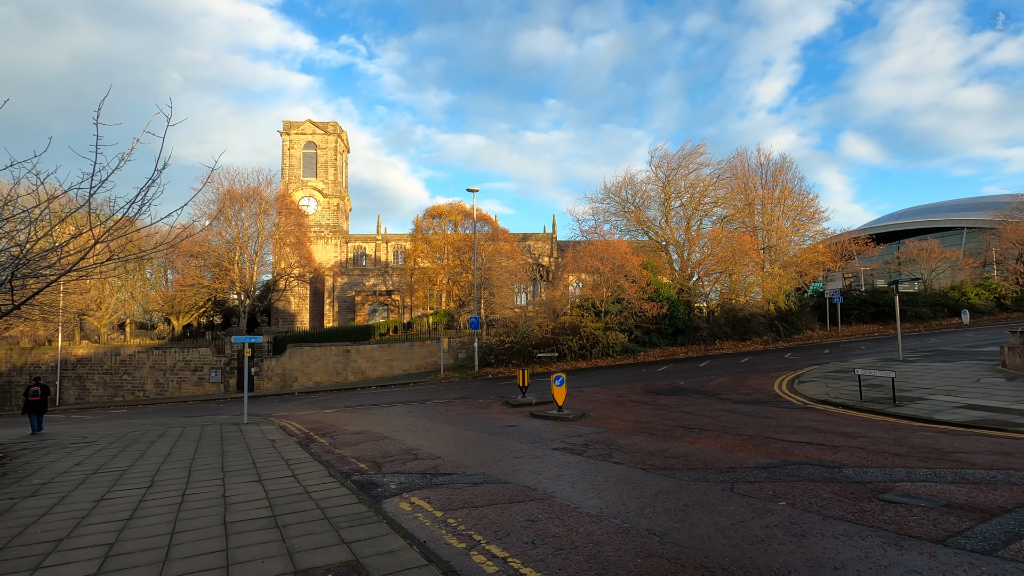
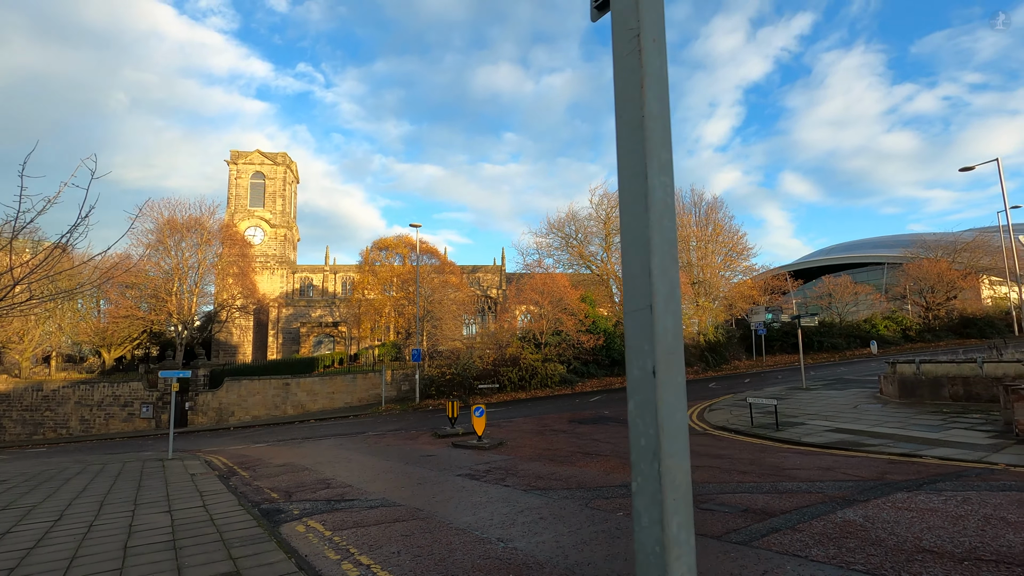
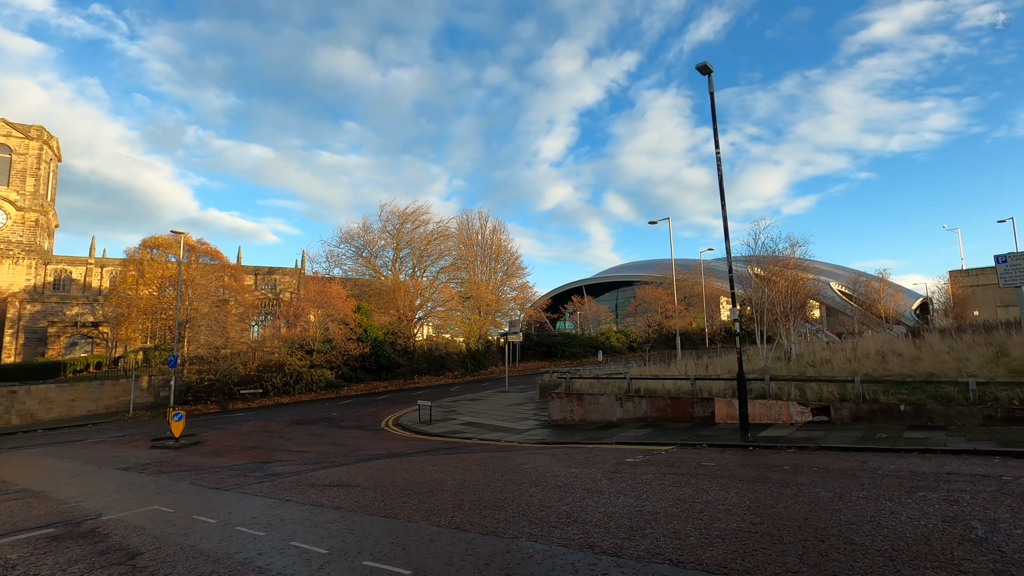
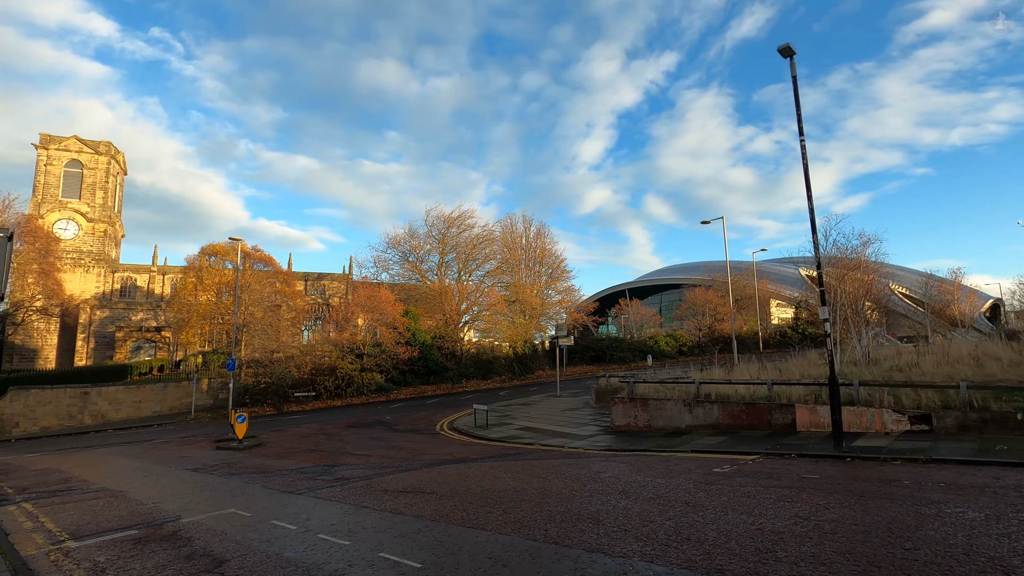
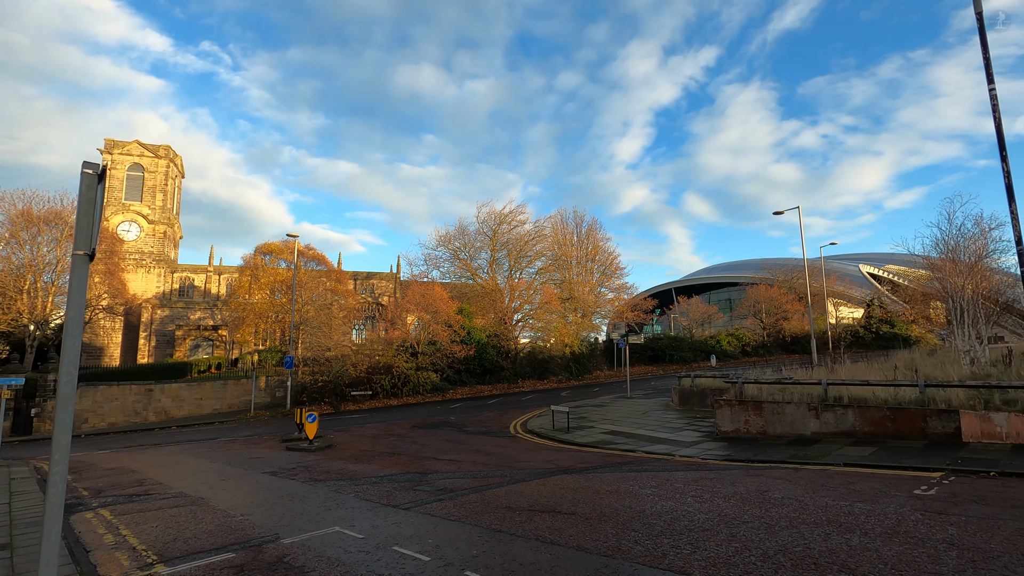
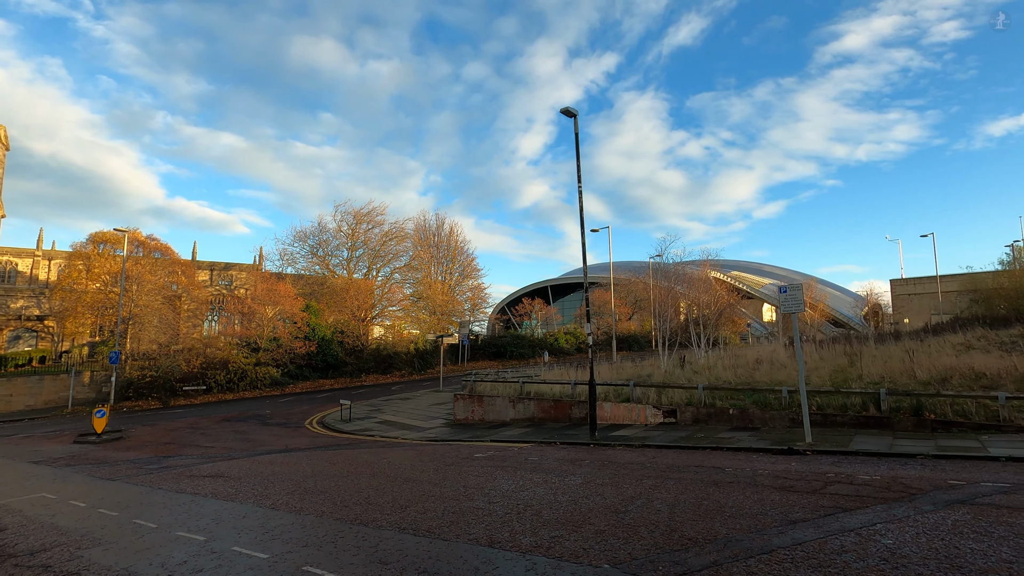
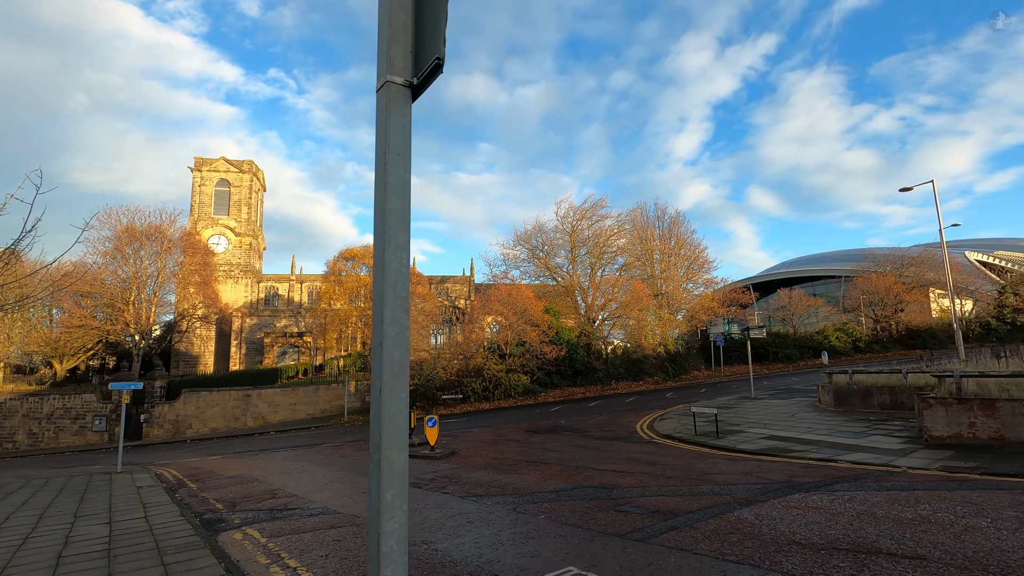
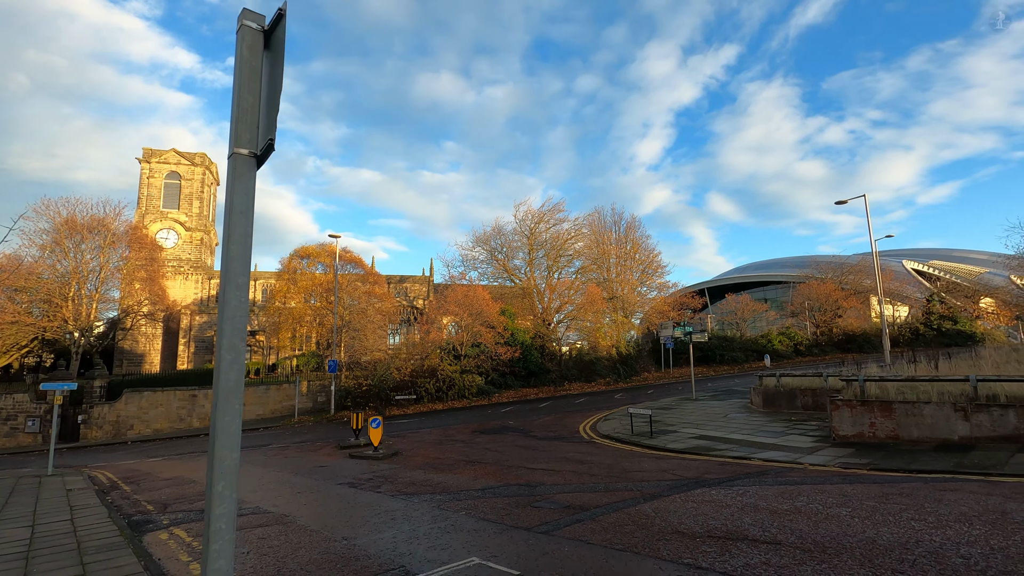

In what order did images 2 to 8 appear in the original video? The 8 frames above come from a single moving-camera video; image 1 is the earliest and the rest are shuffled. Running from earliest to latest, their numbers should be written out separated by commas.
2, 7, 8, 5, 4, 3, 6
